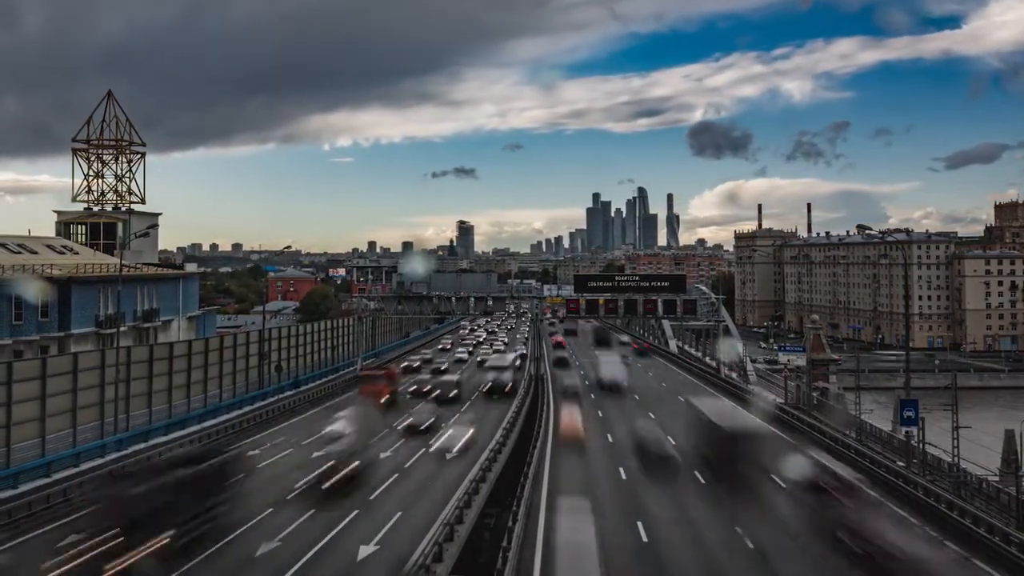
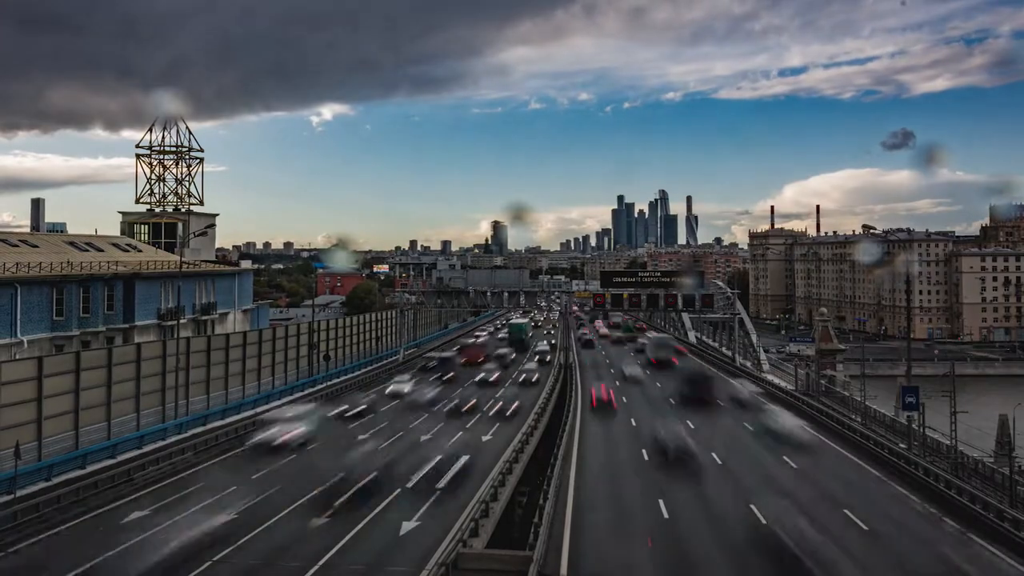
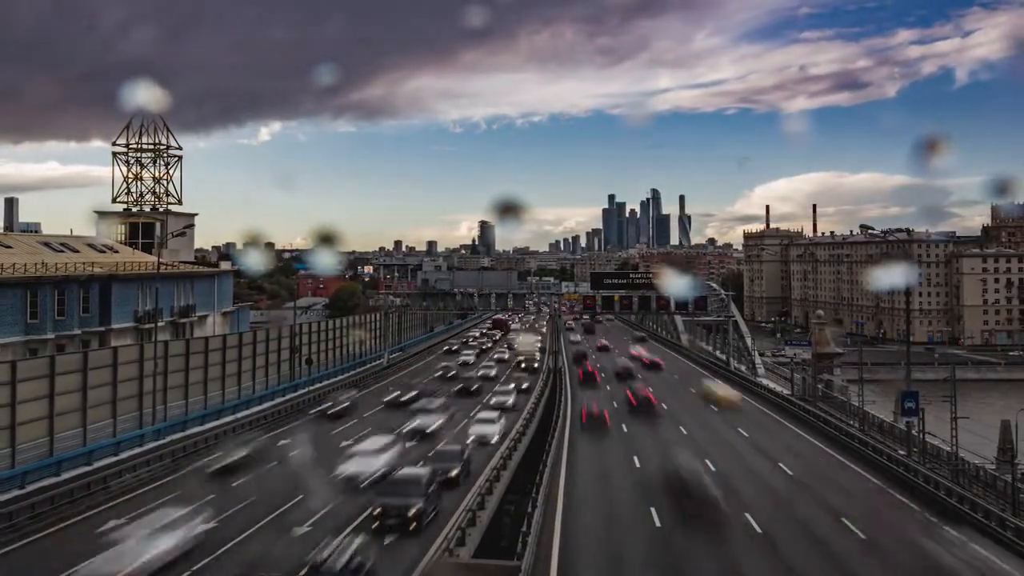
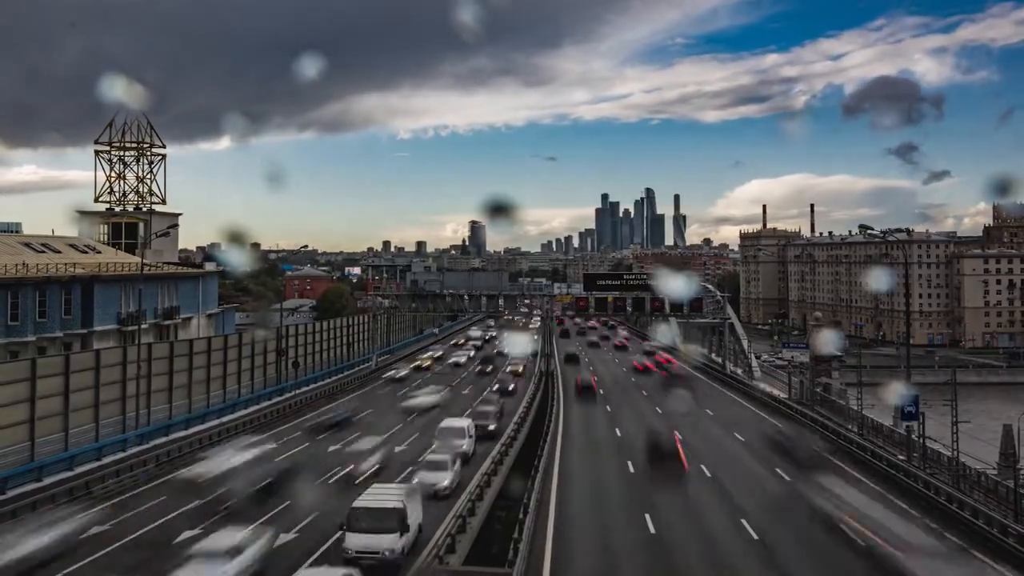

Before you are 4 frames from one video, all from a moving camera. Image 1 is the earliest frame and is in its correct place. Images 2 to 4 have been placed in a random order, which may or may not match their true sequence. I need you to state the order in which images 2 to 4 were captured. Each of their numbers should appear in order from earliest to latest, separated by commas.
4, 3, 2
